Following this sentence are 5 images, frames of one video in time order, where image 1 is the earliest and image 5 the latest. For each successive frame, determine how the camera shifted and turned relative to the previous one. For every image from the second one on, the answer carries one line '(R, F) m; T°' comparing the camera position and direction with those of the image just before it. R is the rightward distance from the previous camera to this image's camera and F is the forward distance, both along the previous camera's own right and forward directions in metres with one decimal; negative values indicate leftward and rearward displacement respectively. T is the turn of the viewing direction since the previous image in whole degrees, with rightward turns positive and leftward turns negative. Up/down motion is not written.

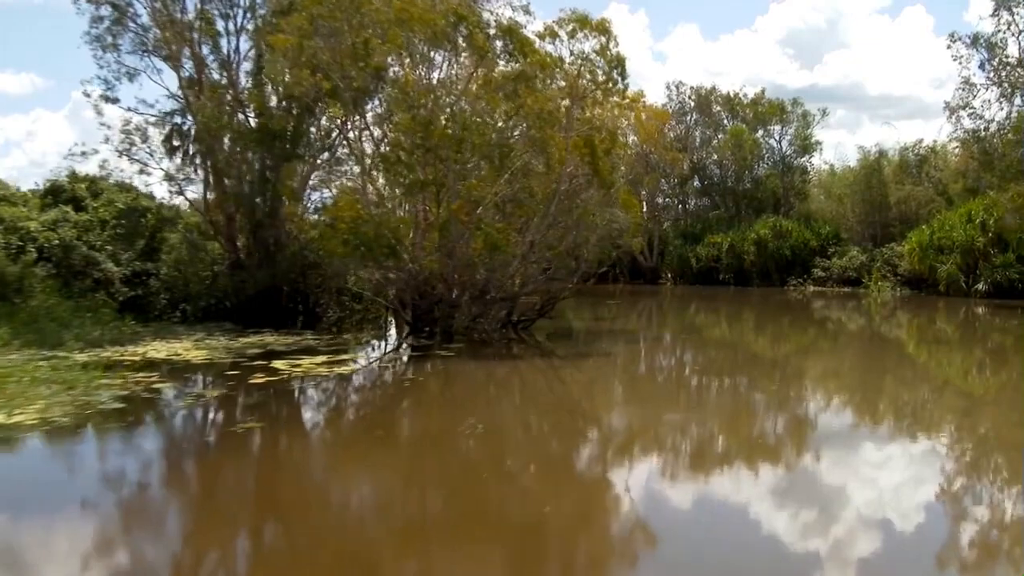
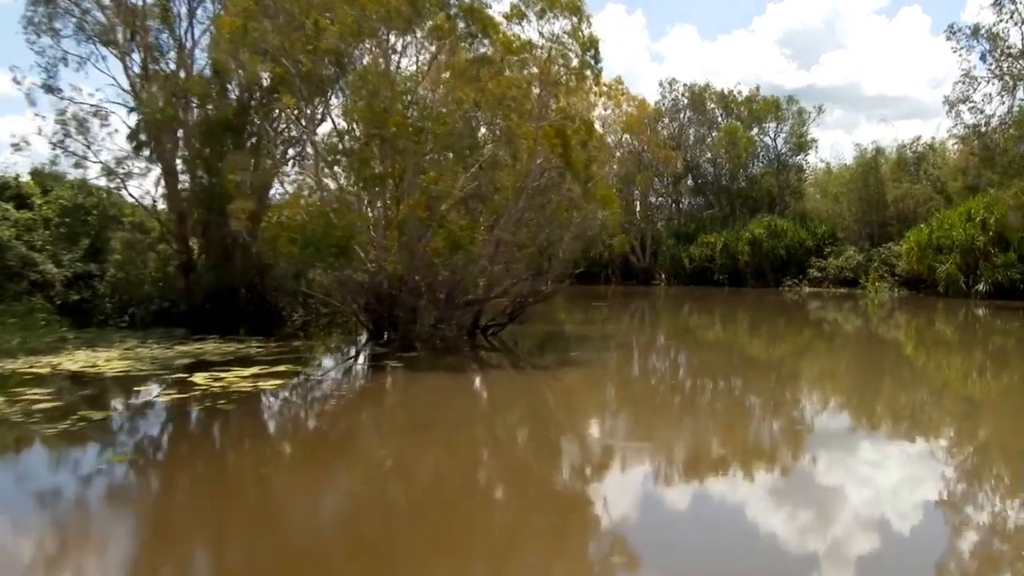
(+0.1, +0.4) m; 0°
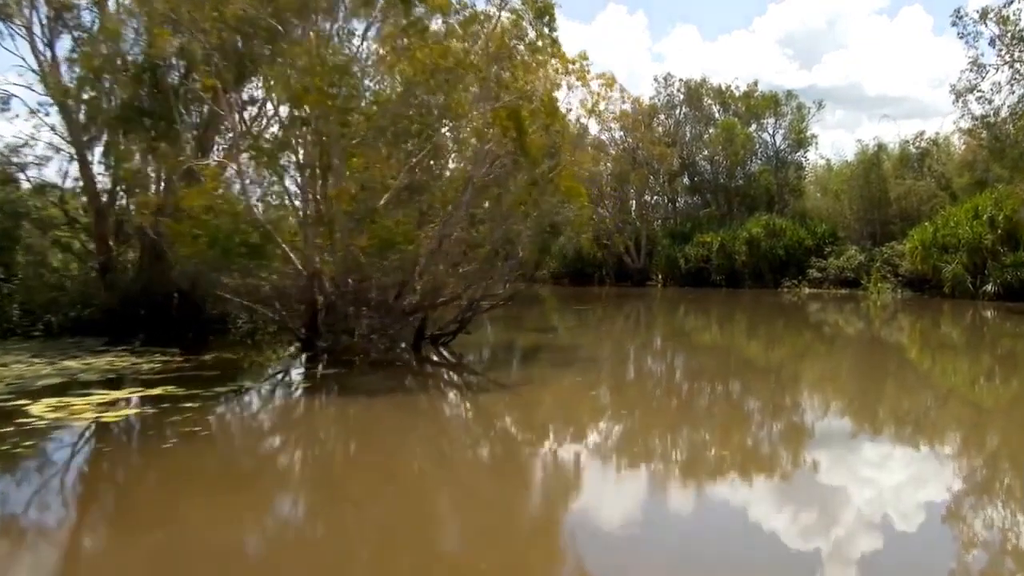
(+0.2, +0.6) m; 0°
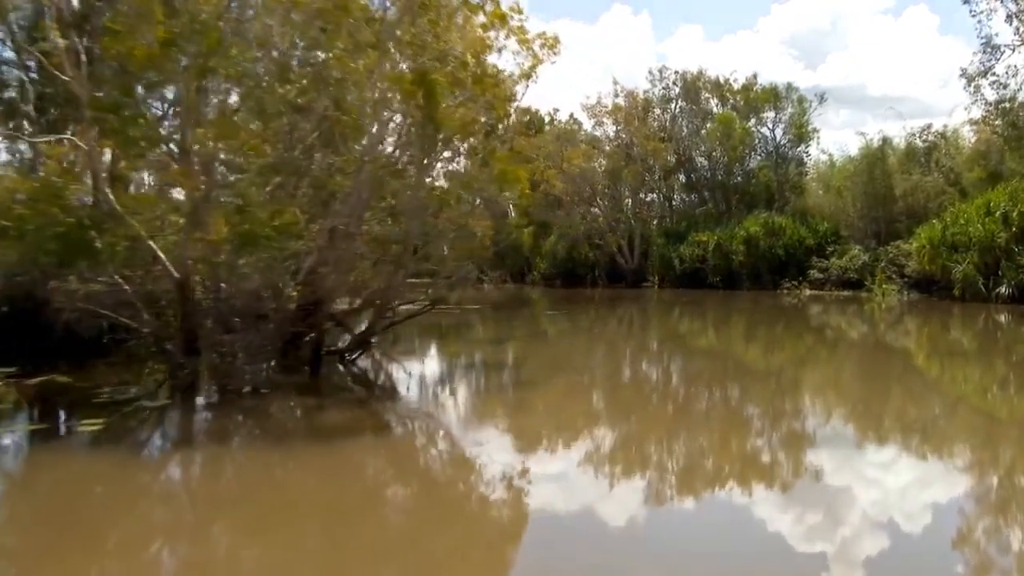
(+0.3, +0.8) m; 0°
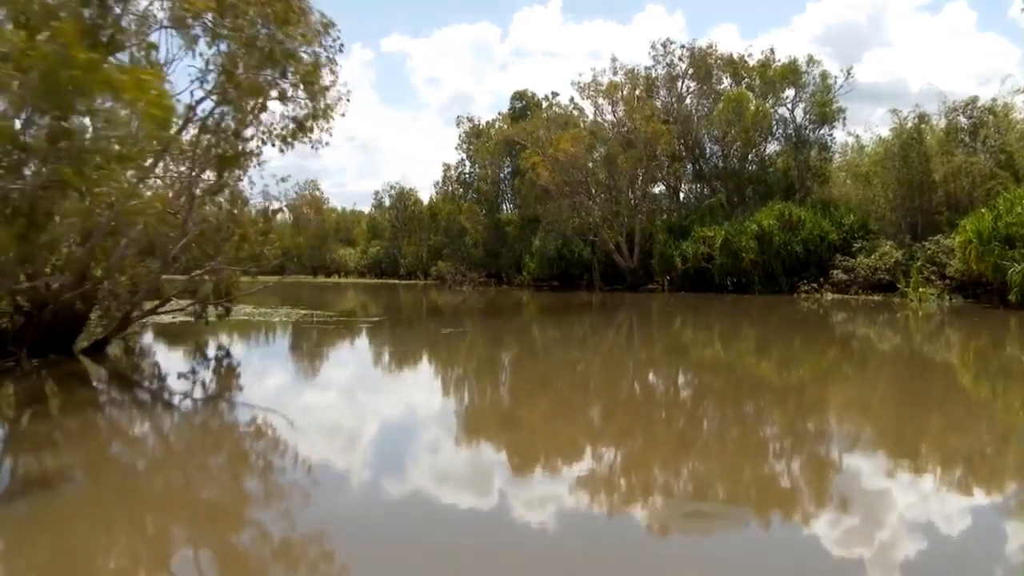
(+0.8, +2.2) m; -2°
